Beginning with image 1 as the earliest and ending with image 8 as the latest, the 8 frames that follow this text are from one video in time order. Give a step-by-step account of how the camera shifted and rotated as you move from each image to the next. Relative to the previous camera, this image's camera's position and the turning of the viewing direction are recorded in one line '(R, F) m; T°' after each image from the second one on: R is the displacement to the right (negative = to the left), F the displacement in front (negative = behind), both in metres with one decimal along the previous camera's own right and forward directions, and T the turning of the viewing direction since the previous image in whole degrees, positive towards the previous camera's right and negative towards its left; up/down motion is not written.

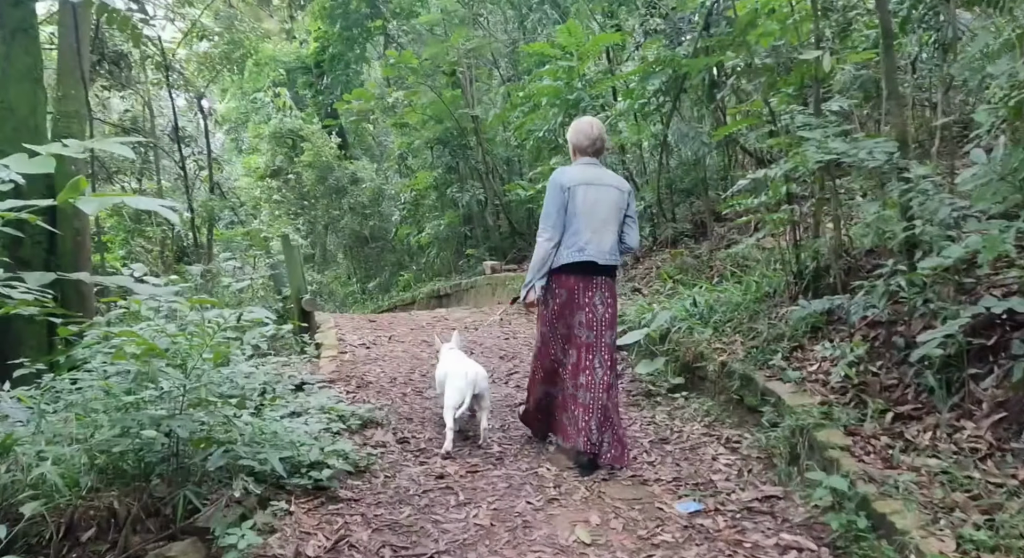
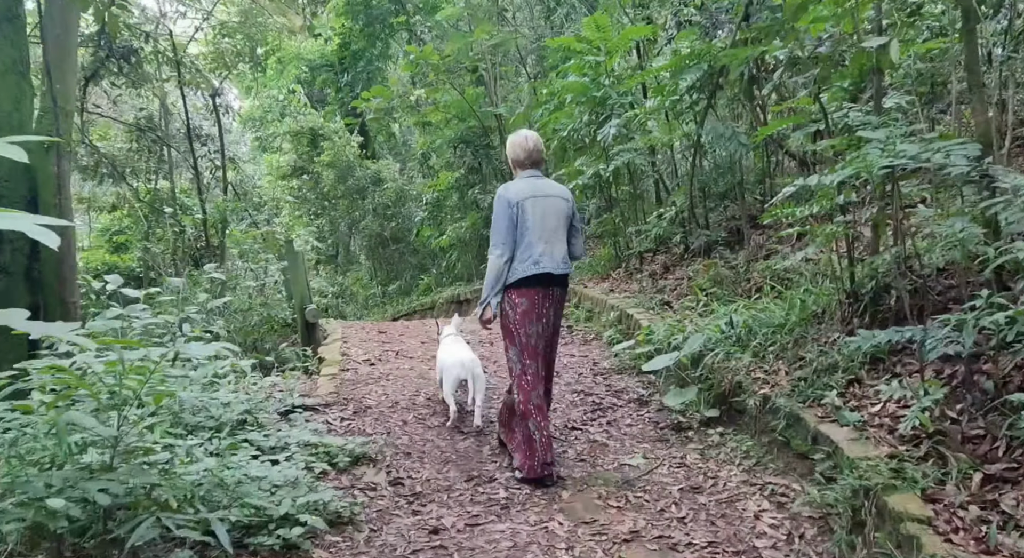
(+0.1, +0.5) m; -2°
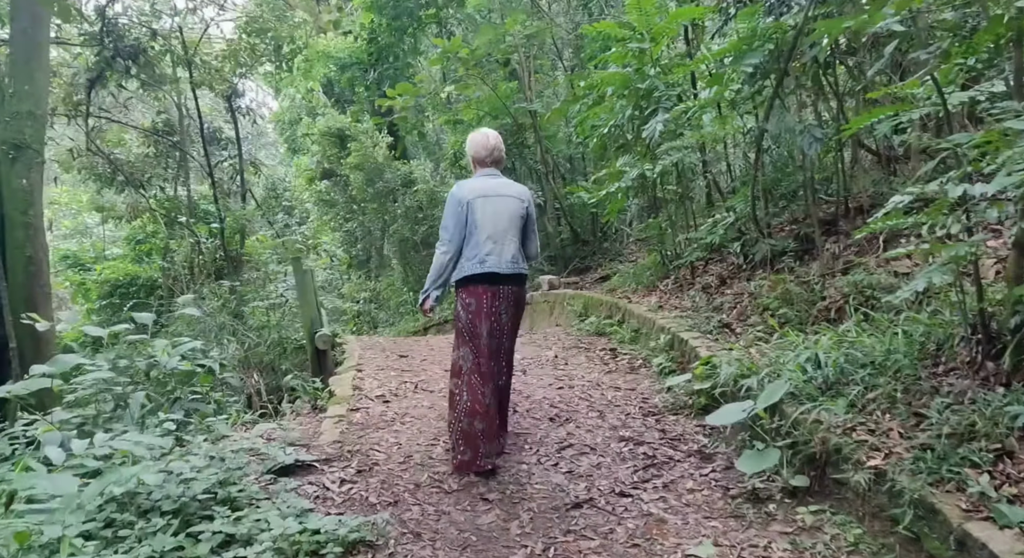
(0.0, +0.8) m; -3°
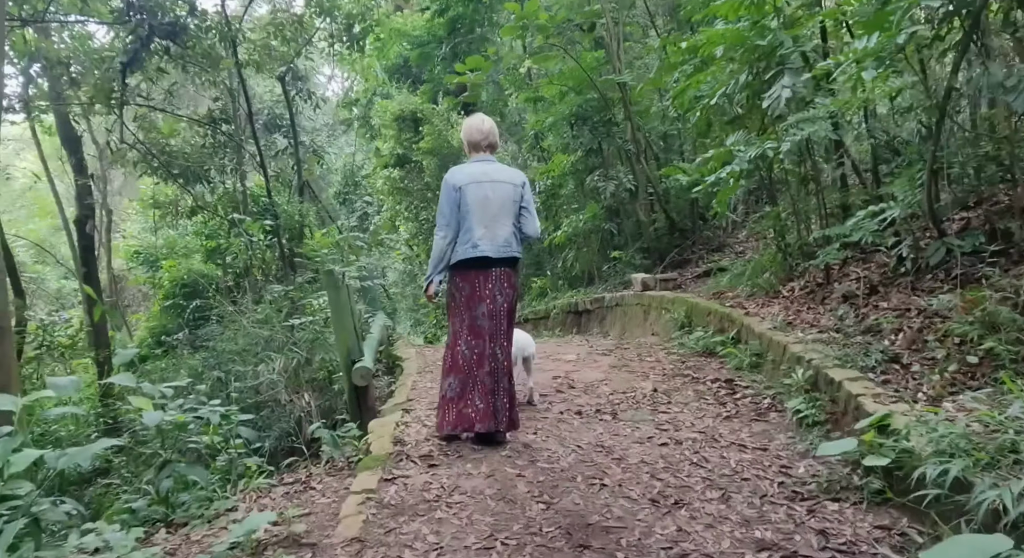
(0.0, +1.2) m; -7°
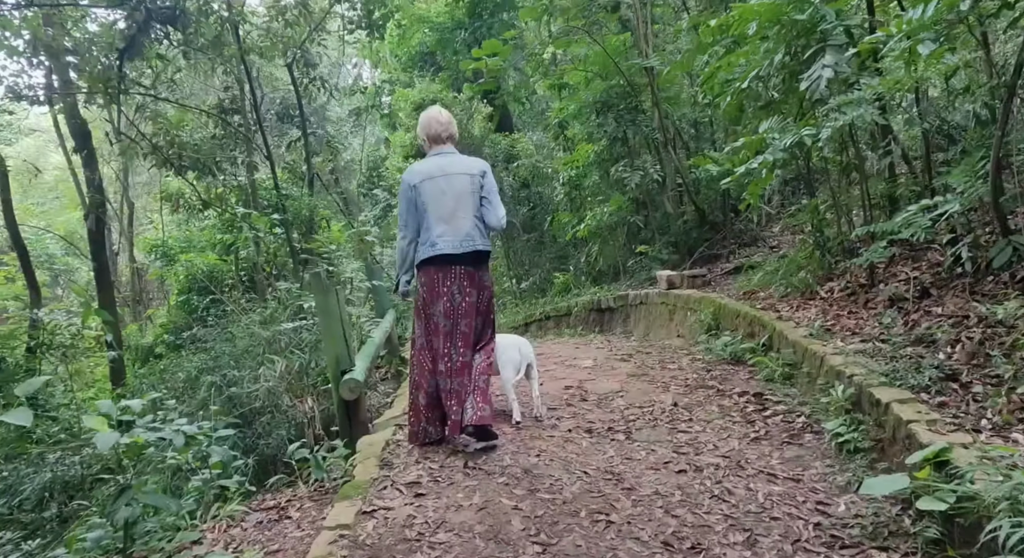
(+0.1, +0.4) m; -2°
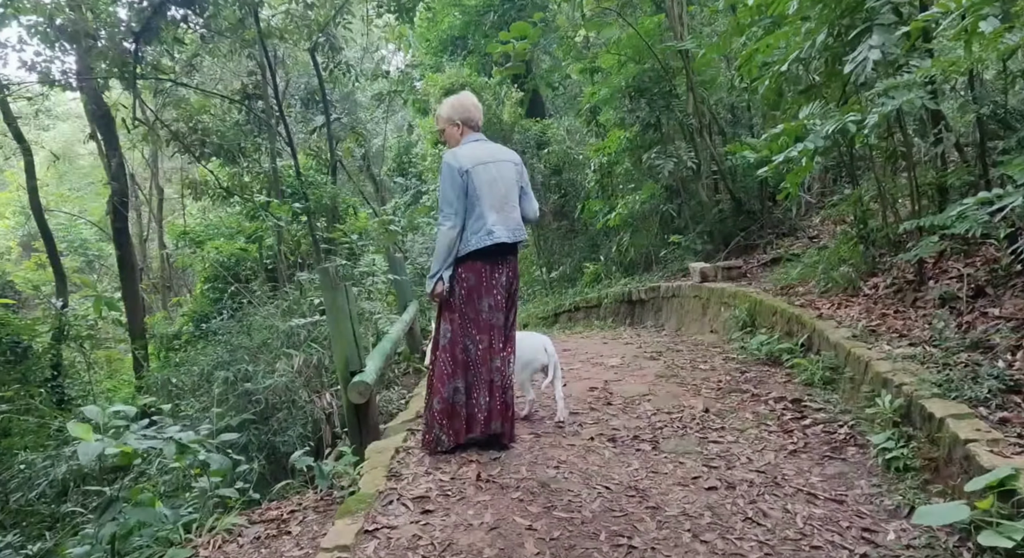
(+0.1, +0.3) m; -2°
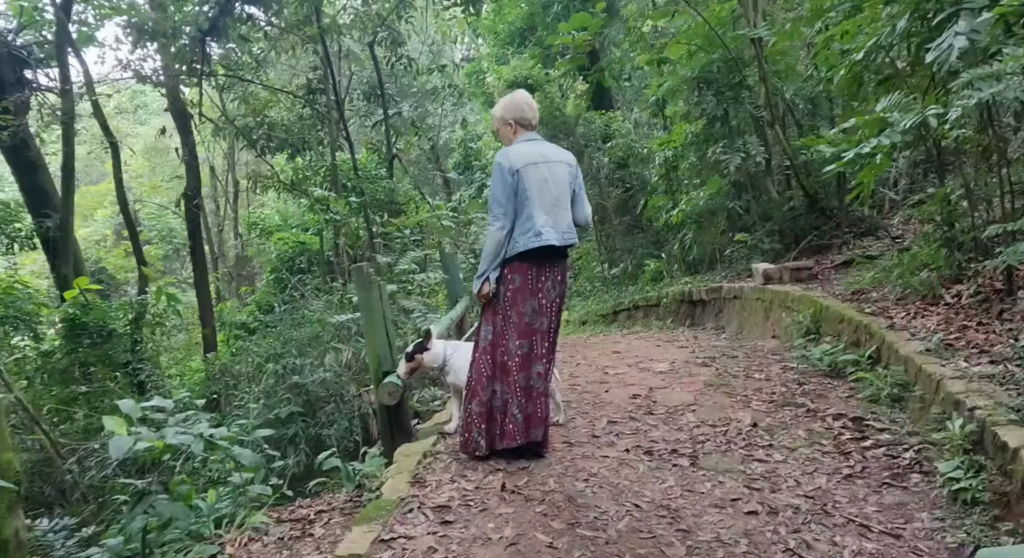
(+0.2, +0.1) m; -5°
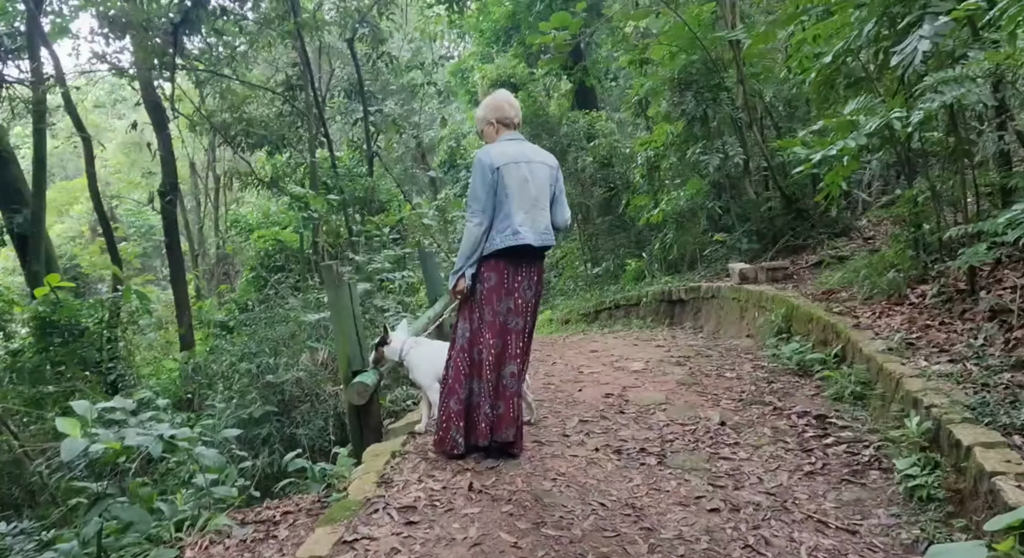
(+0.1, 0.0) m; +1°
